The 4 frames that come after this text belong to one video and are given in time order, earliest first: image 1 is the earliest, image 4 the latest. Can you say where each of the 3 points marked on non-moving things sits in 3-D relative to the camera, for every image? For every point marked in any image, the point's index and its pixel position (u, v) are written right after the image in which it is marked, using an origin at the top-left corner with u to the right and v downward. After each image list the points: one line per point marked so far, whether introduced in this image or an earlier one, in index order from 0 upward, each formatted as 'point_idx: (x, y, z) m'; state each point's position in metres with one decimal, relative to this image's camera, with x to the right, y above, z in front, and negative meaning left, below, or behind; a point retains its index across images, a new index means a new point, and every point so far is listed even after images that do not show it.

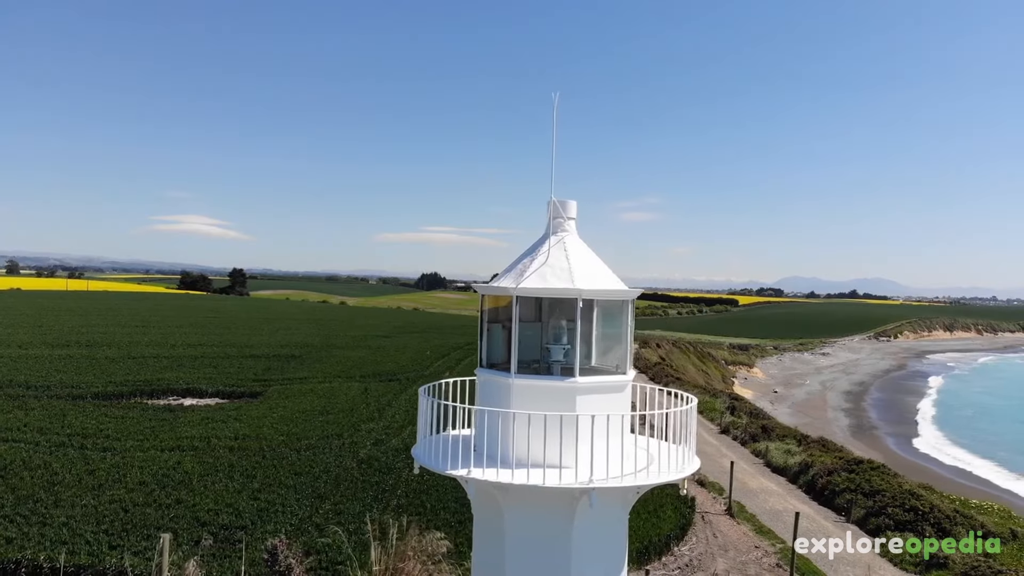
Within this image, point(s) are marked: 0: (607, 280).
0: (+1.0, +0.1, +6.8) m
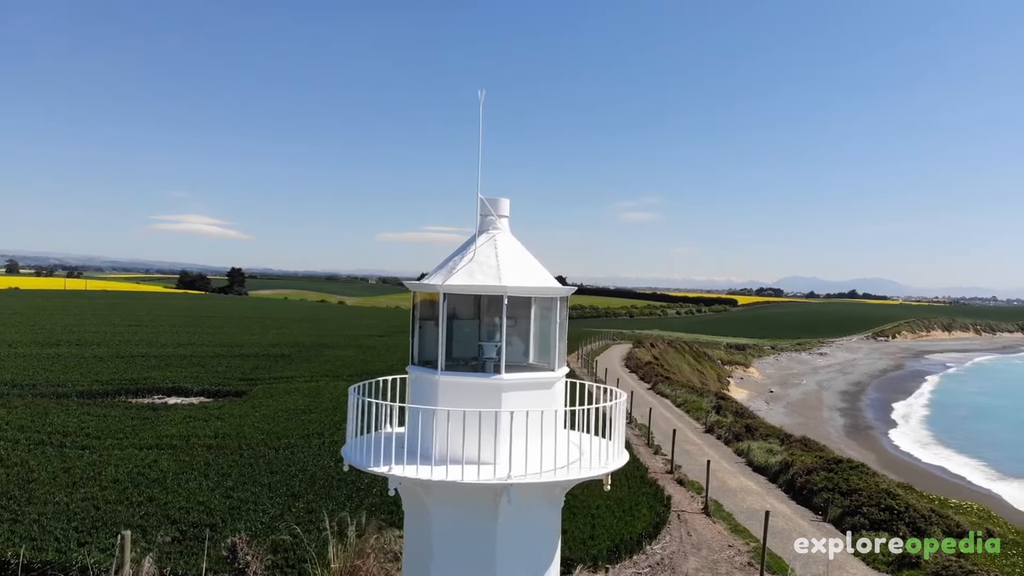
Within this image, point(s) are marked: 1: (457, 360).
0: (+0.2, +0.1, +6.8) m
1: (-0.6, -0.8, +6.6) m
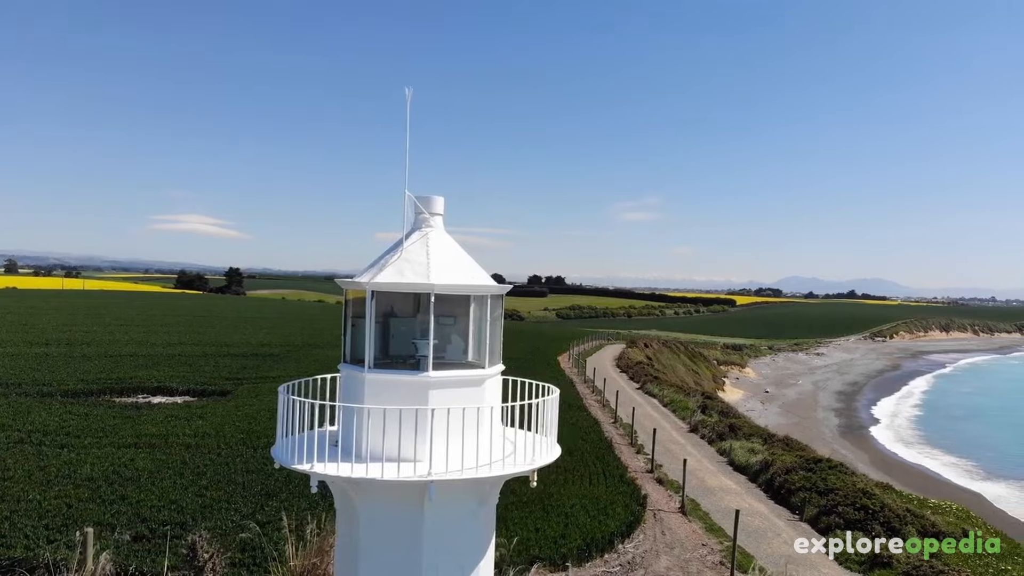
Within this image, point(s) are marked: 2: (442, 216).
0: (-0.5, +0.2, +6.9) m
1: (-1.3, -0.7, +6.6) m
2: (-0.8, +0.8, +7.2) m
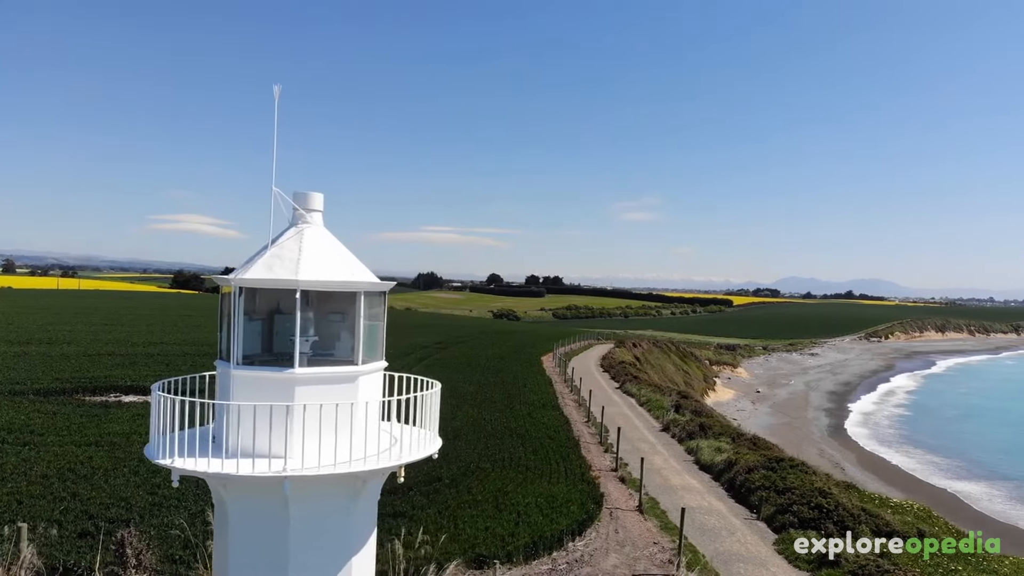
0: (-1.8, +0.2, +6.9) m
1: (-2.6, -0.7, +6.7) m
2: (-2.1, +0.9, +7.3) m
